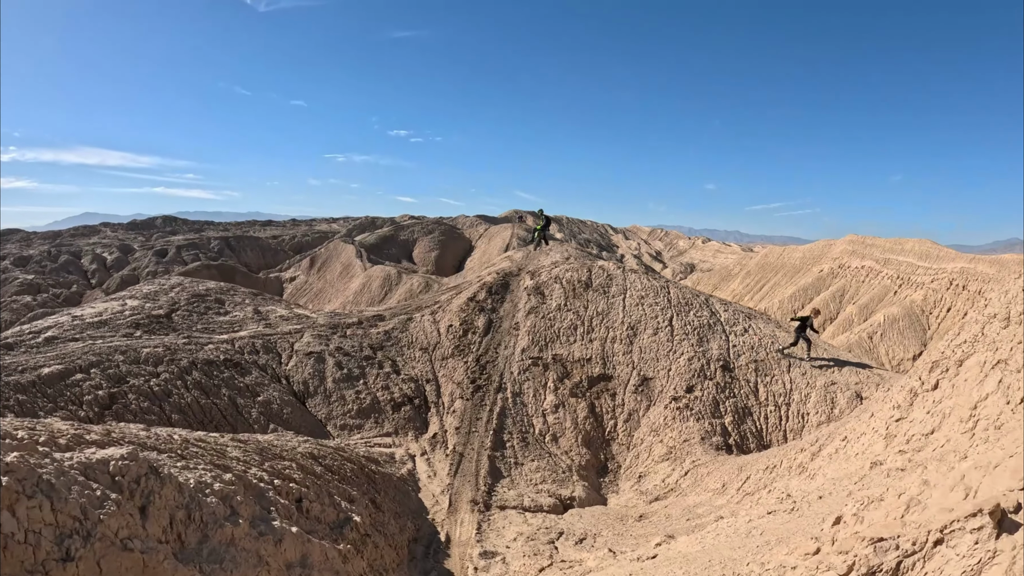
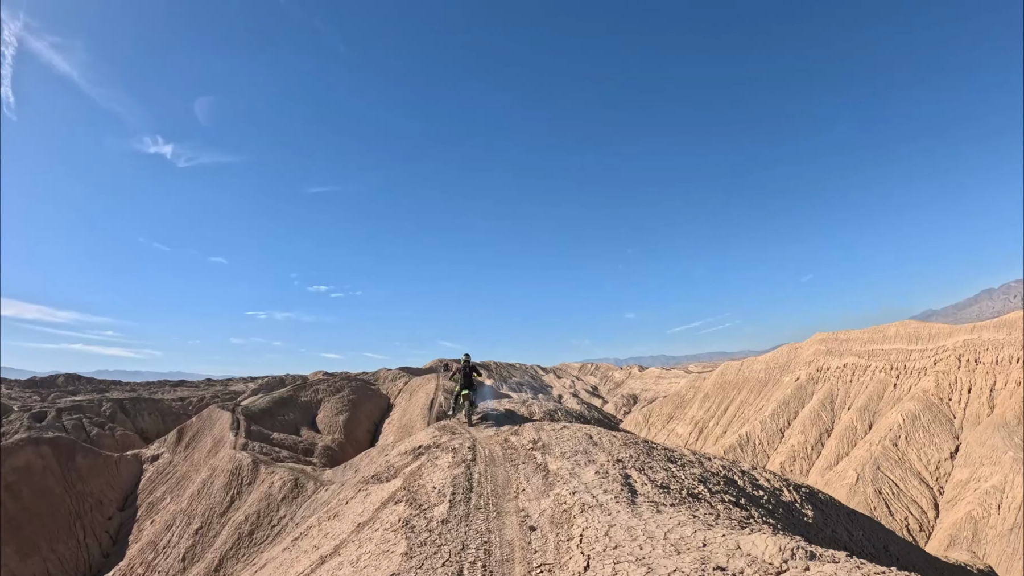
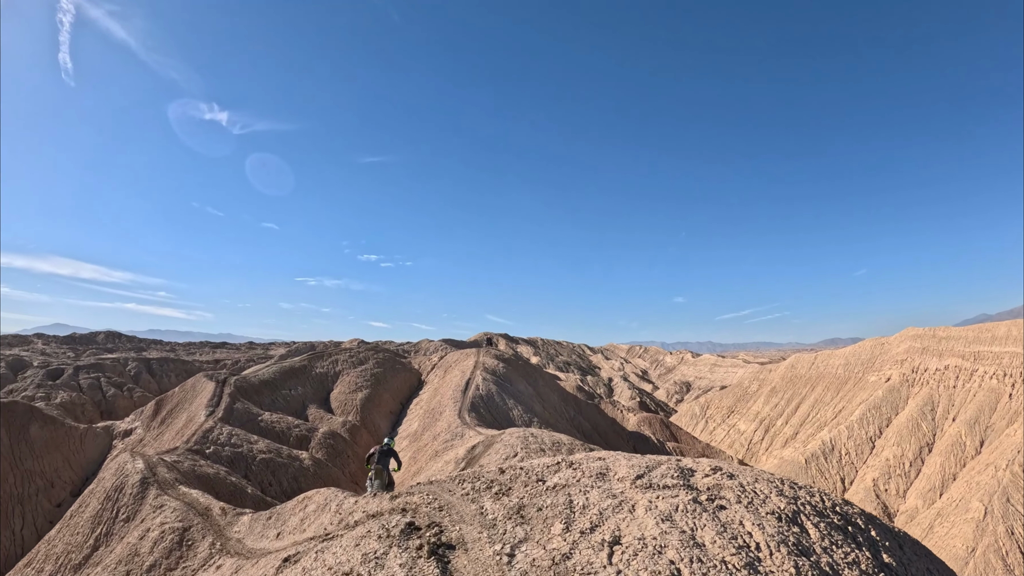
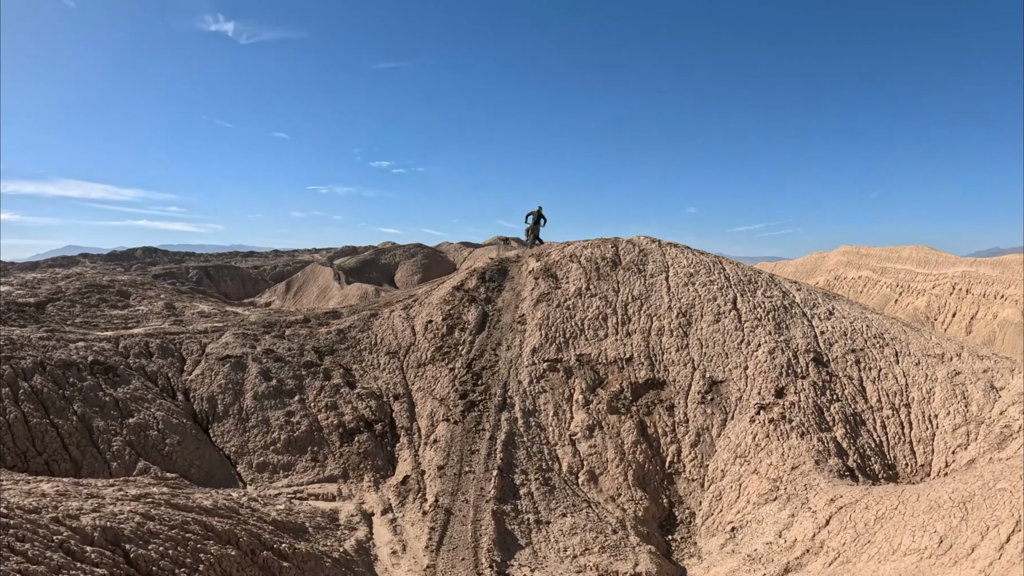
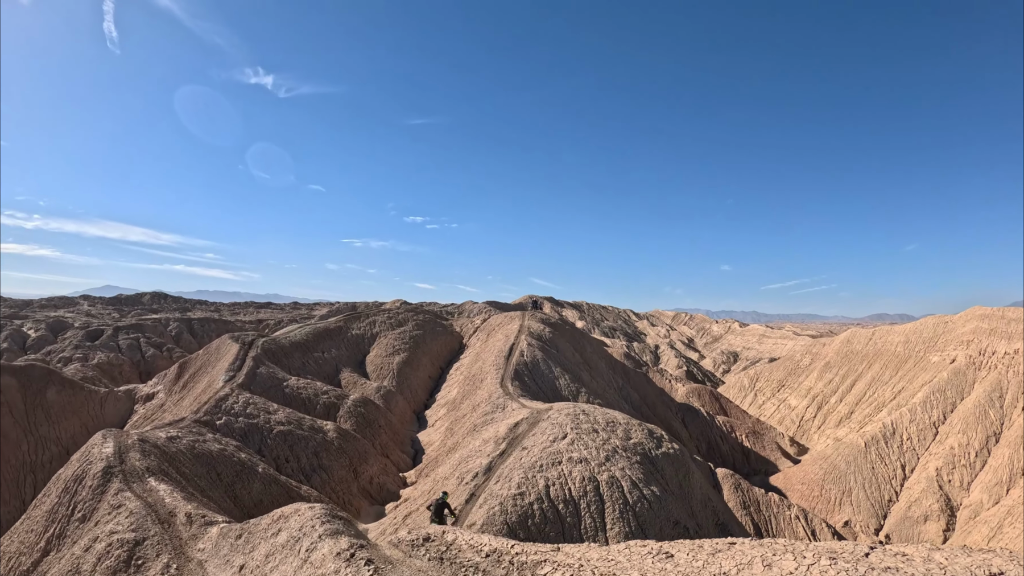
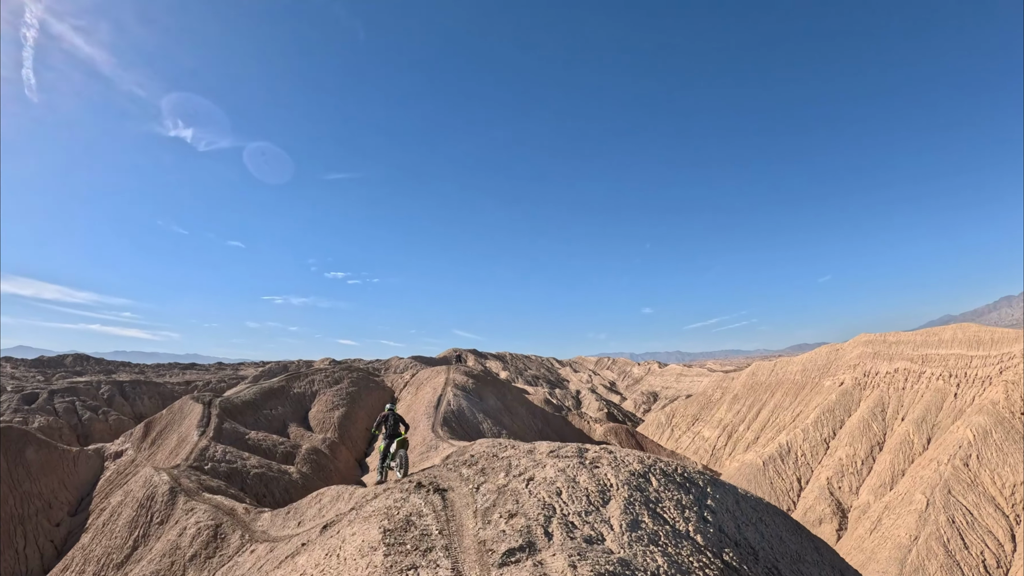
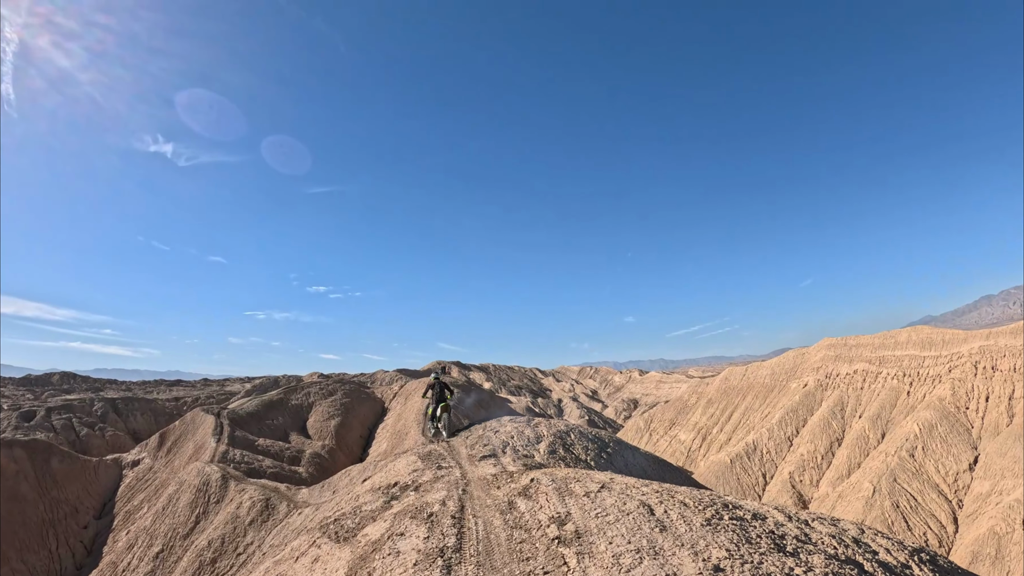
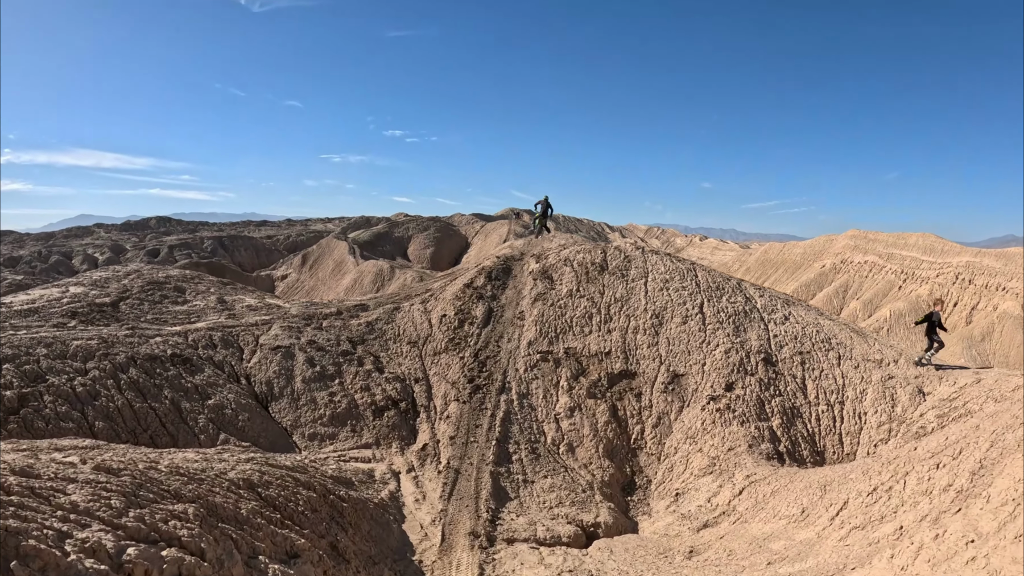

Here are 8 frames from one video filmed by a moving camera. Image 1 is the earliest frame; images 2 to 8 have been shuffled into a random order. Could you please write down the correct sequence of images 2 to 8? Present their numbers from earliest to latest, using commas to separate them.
8, 4, 2, 7, 6, 3, 5
